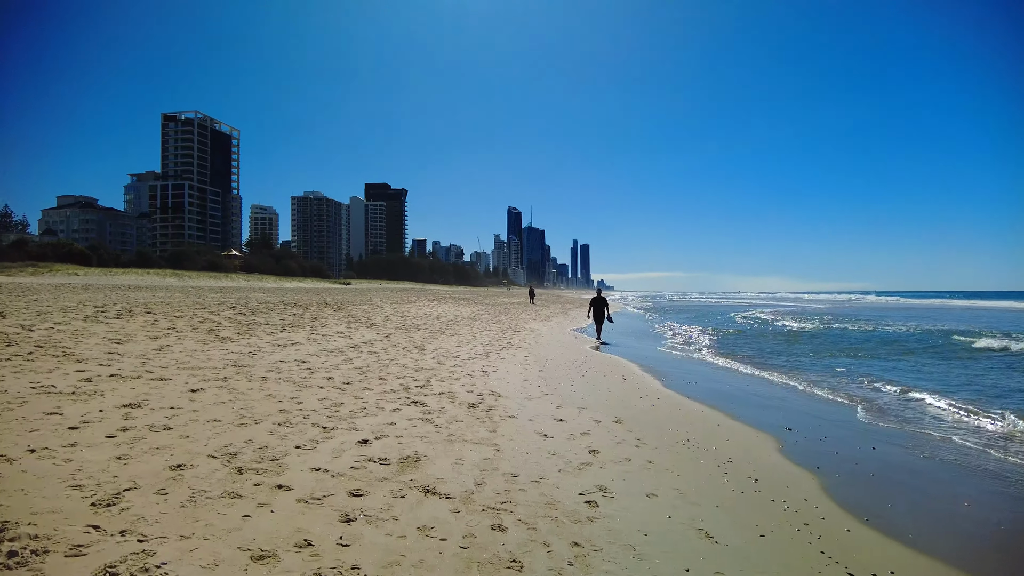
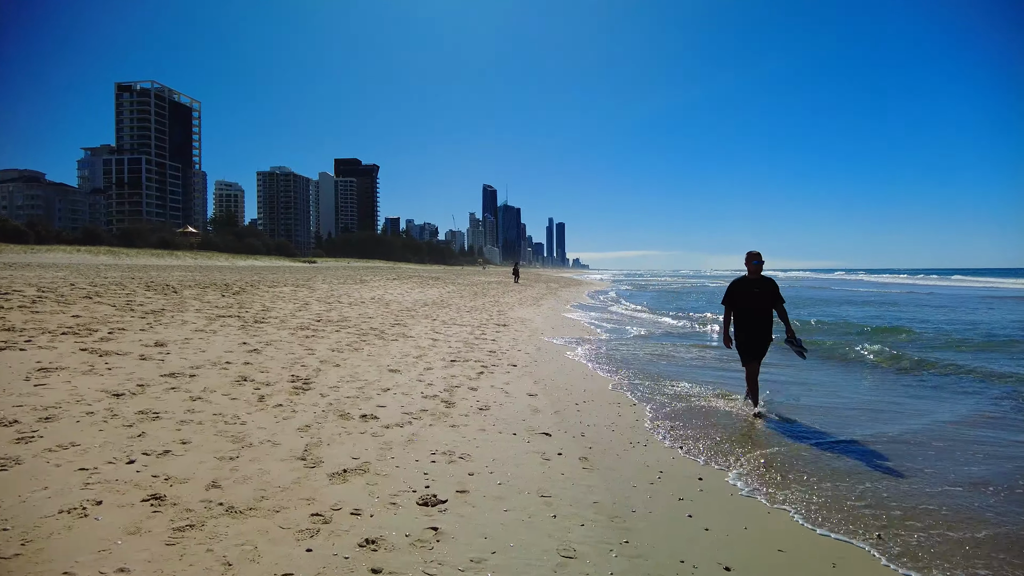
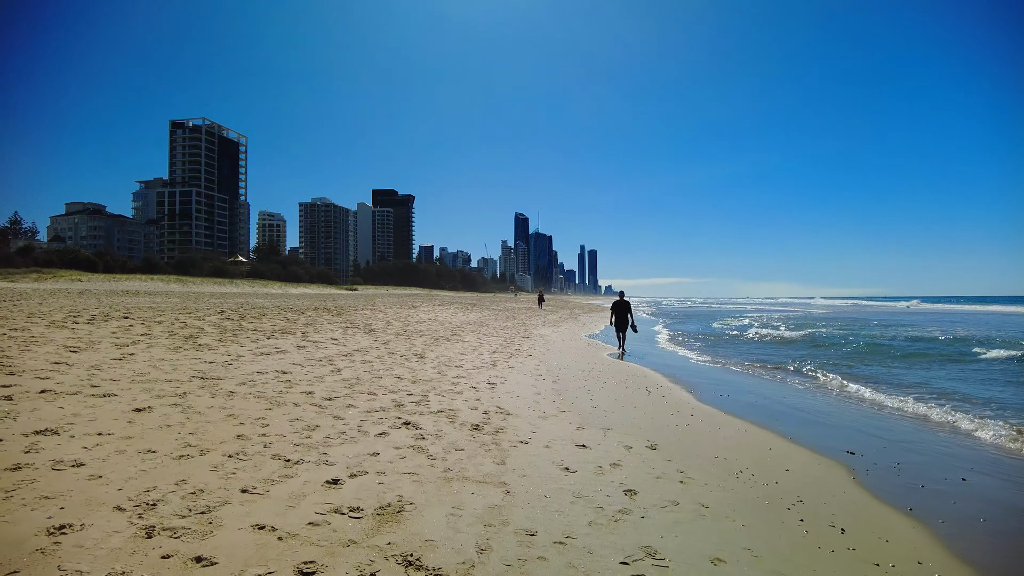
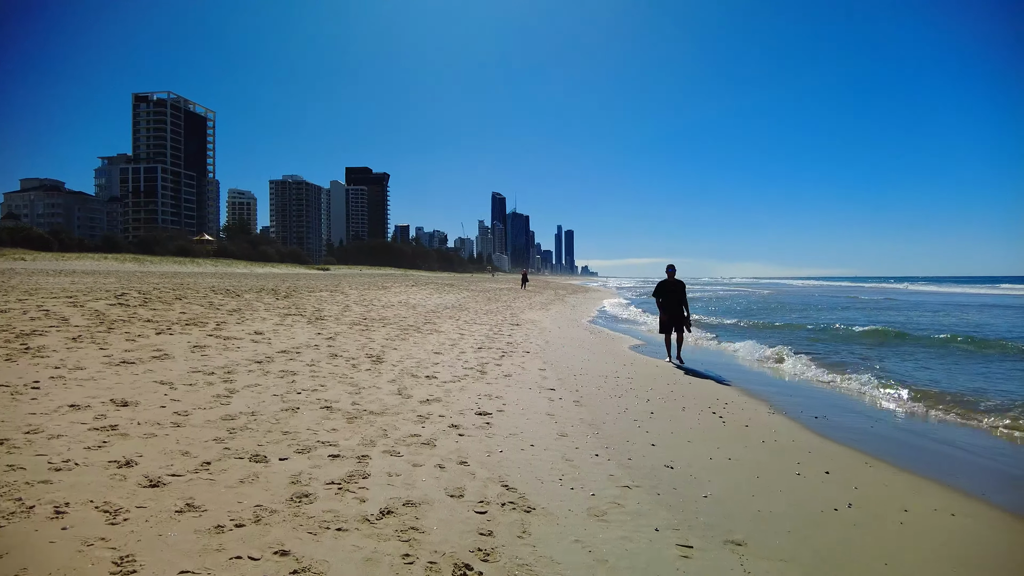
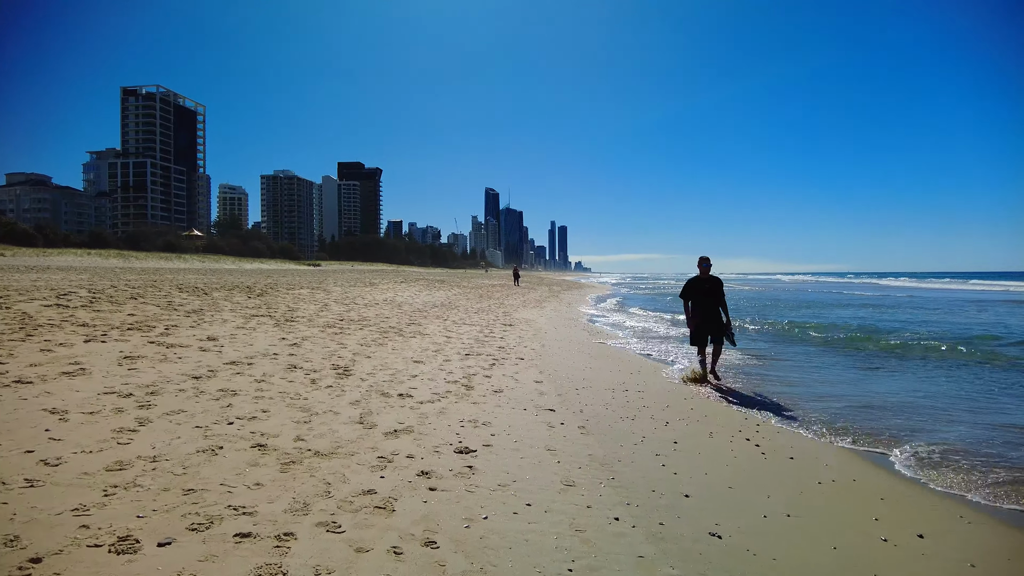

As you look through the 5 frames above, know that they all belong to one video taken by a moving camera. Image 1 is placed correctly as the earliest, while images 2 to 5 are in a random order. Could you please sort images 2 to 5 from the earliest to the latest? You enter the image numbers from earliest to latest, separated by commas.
3, 4, 5, 2
